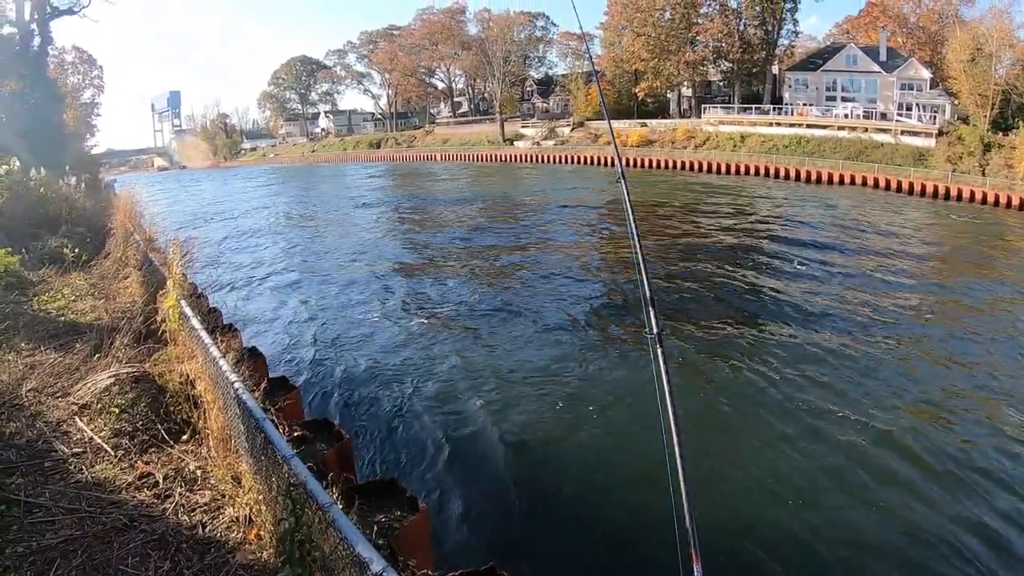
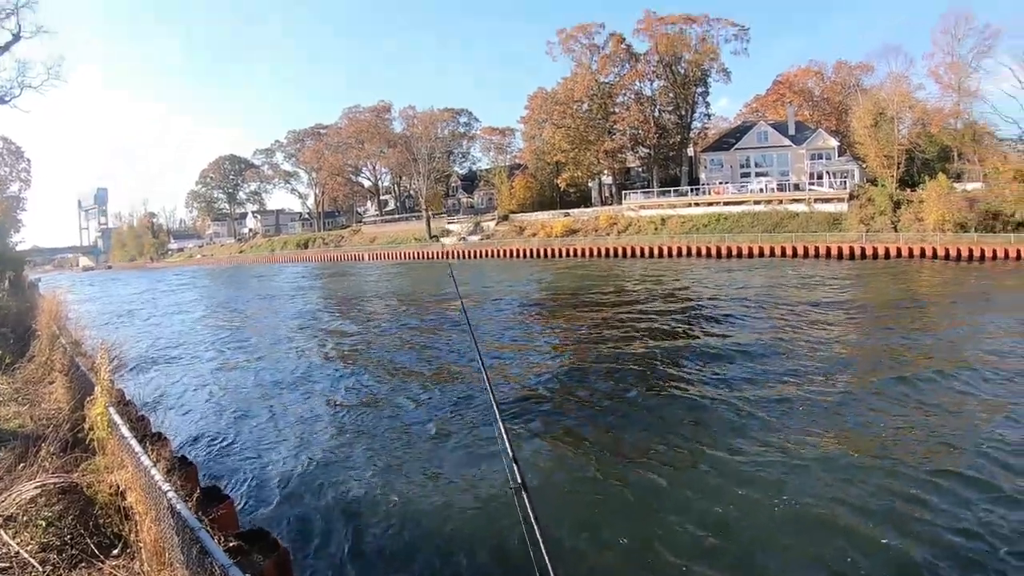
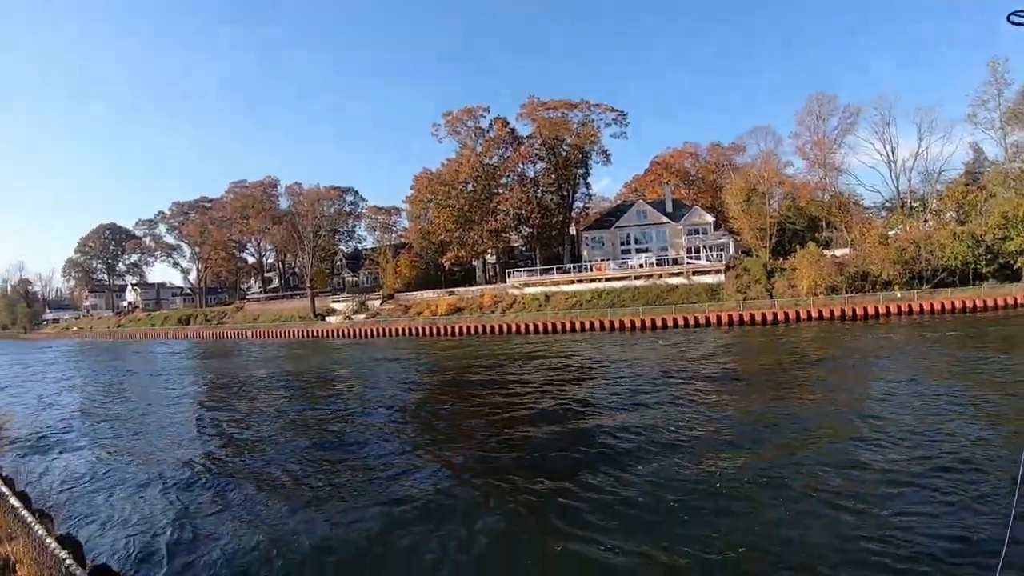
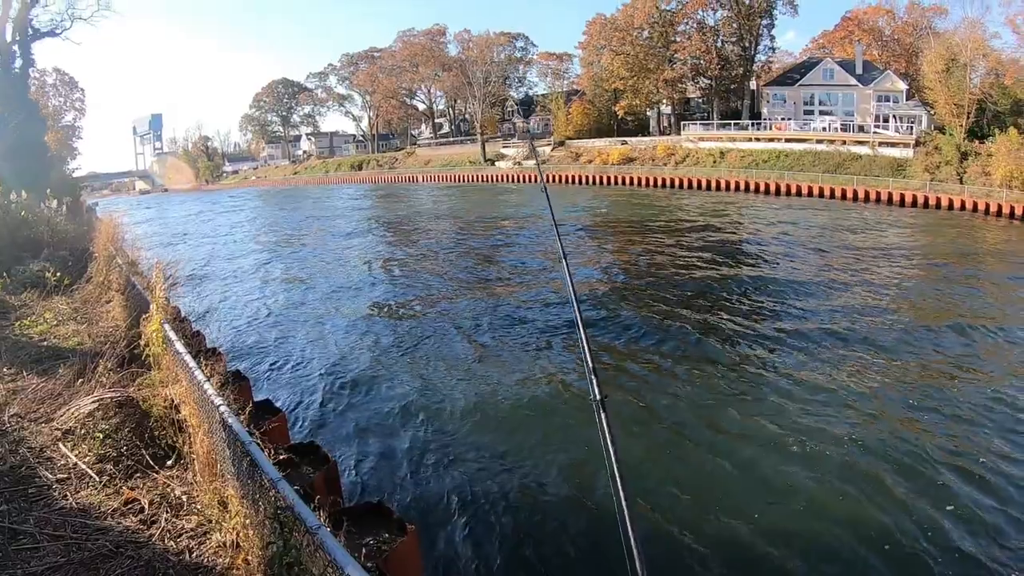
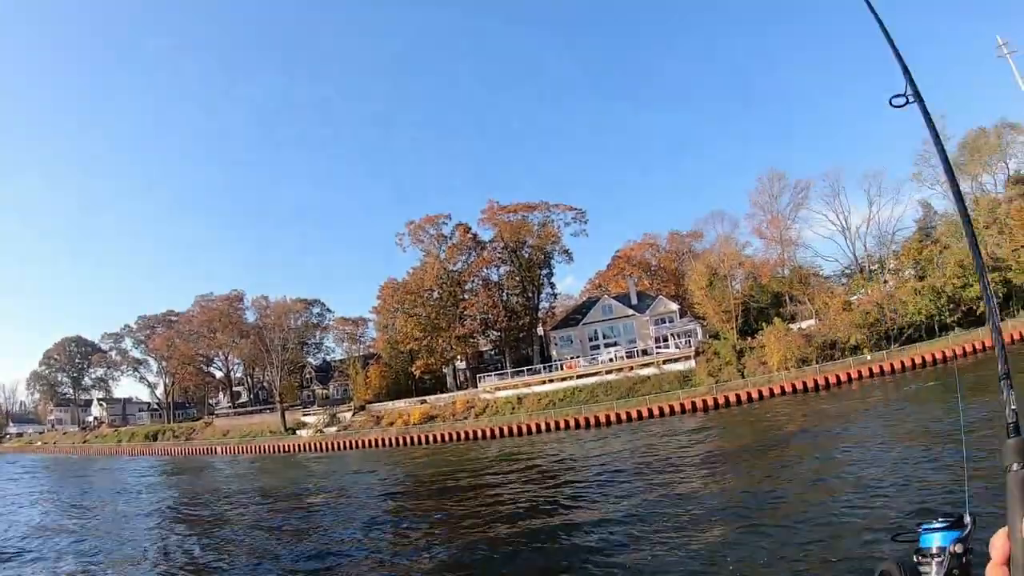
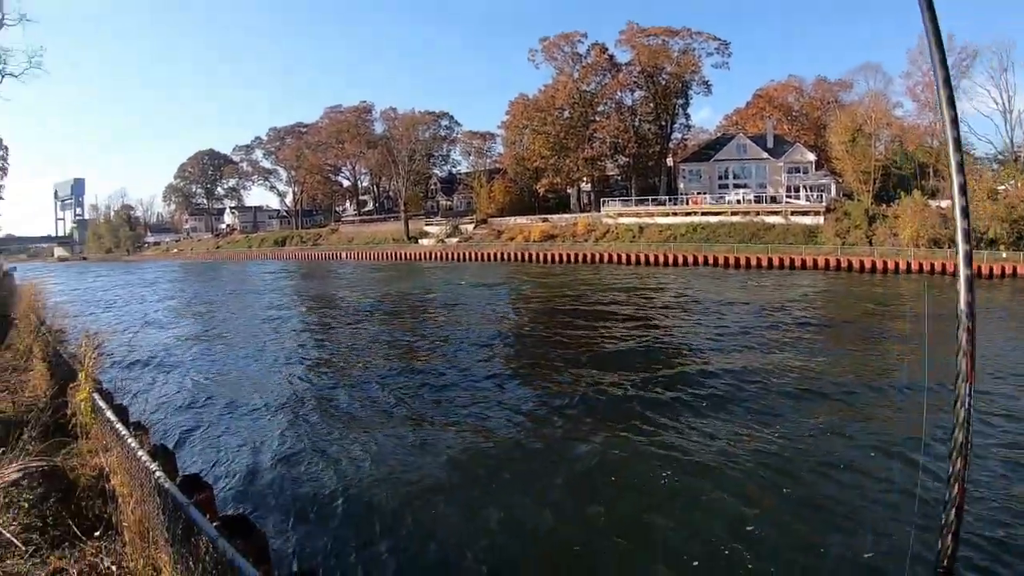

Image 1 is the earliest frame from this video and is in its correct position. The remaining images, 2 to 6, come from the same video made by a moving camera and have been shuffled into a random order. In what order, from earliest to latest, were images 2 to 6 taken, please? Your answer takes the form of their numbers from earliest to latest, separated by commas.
4, 2, 5, 3, 6
